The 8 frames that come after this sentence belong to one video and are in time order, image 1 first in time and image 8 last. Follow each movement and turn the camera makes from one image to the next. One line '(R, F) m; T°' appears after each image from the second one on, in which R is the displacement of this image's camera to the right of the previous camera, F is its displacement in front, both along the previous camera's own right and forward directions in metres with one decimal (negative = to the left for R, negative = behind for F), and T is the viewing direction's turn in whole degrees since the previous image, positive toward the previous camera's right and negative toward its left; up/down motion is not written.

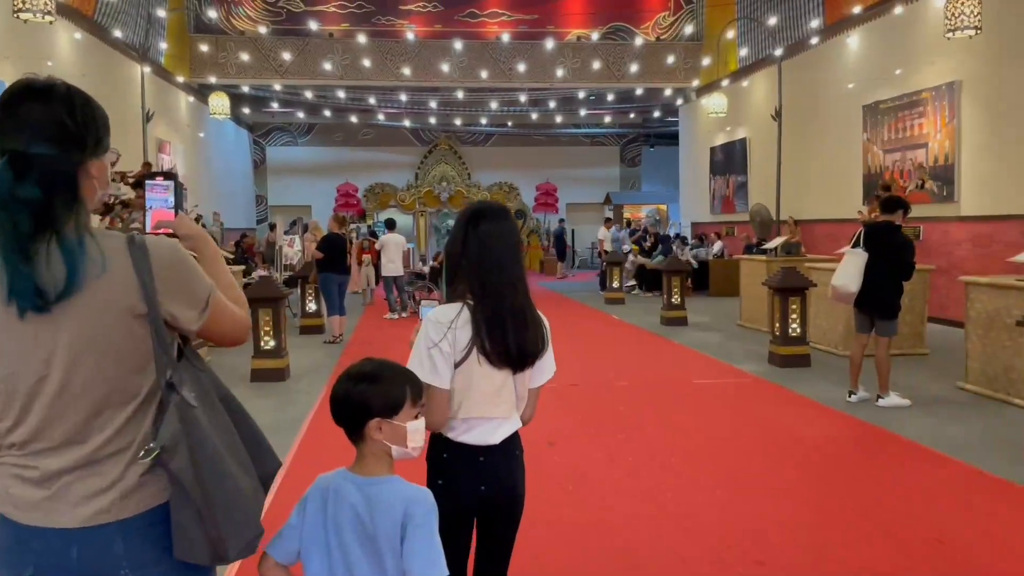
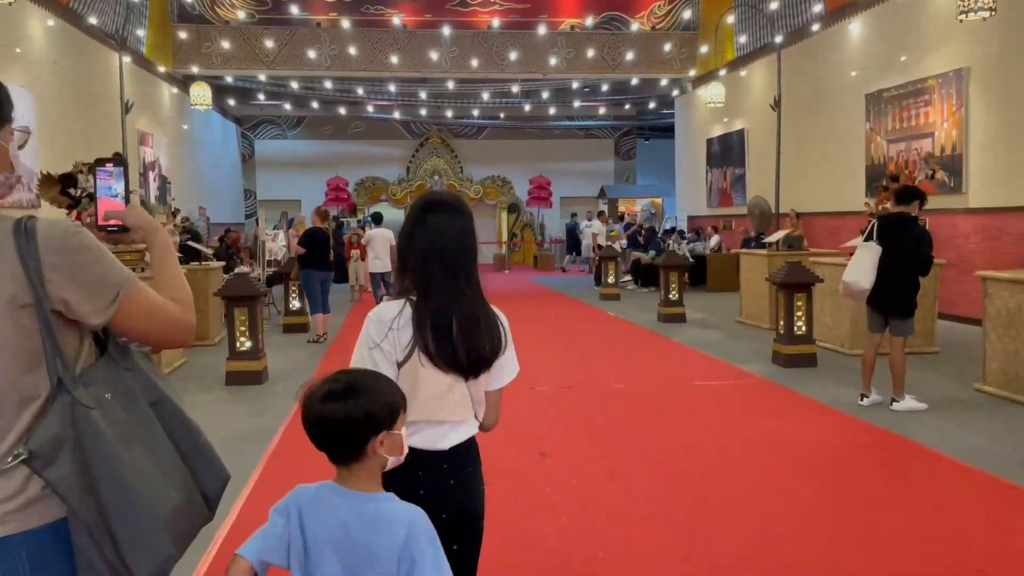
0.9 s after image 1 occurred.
(0.0, +0.4) m; 0°
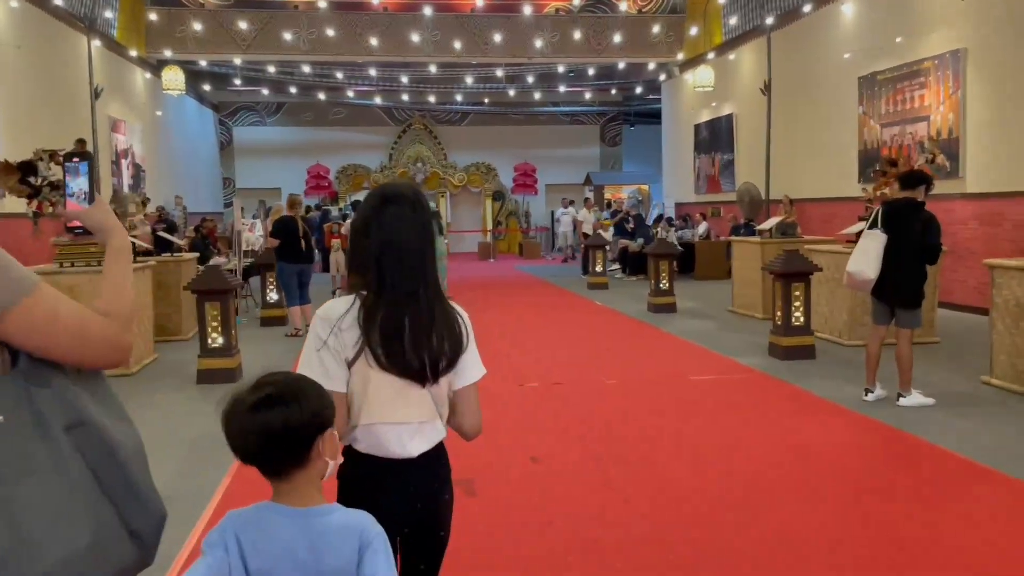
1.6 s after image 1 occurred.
(0.0, +0.3) m; +1°
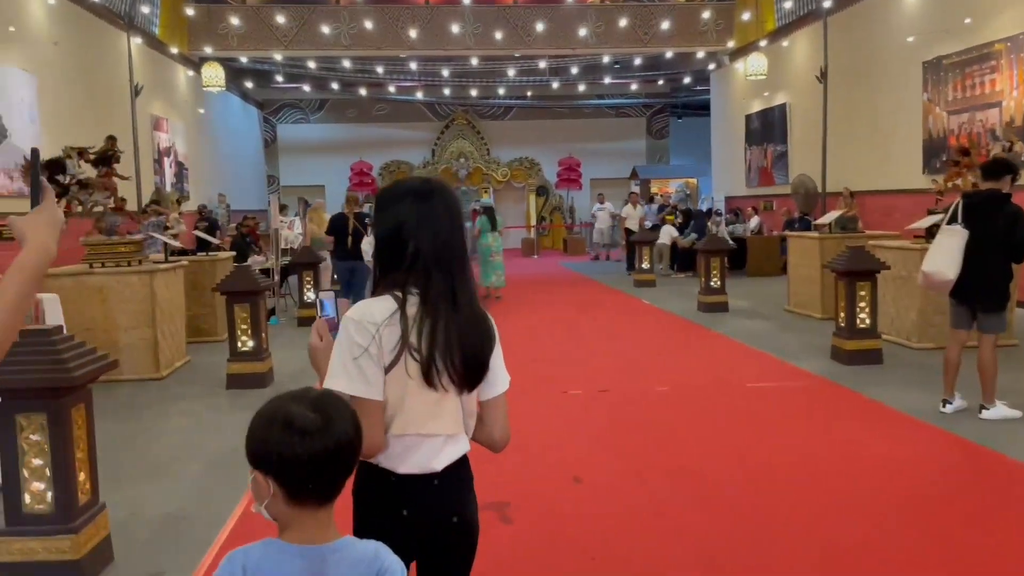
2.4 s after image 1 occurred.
(0.0, +0.3) m; -3°
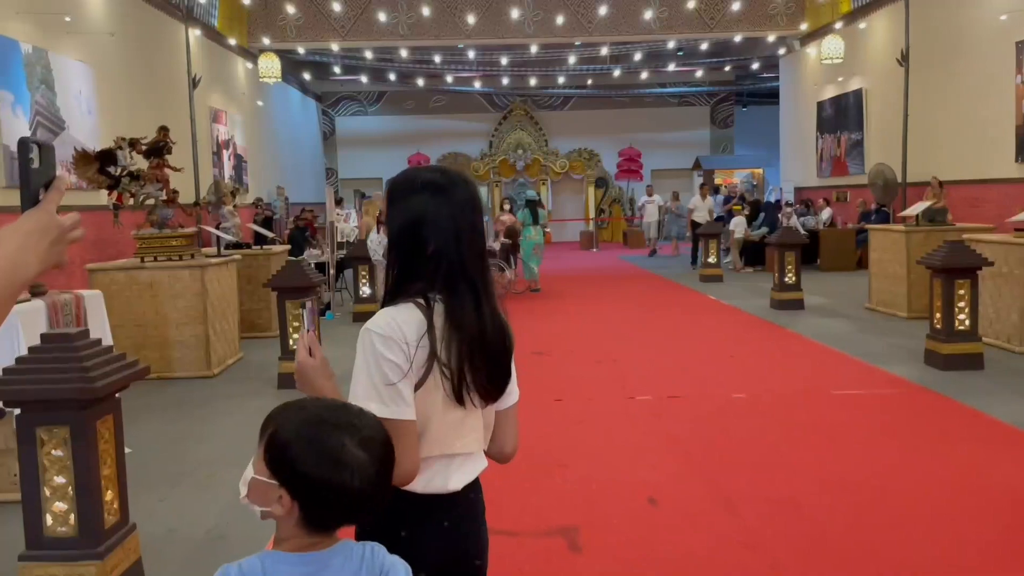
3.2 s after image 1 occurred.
(-0.1, +0.3) m; -4°
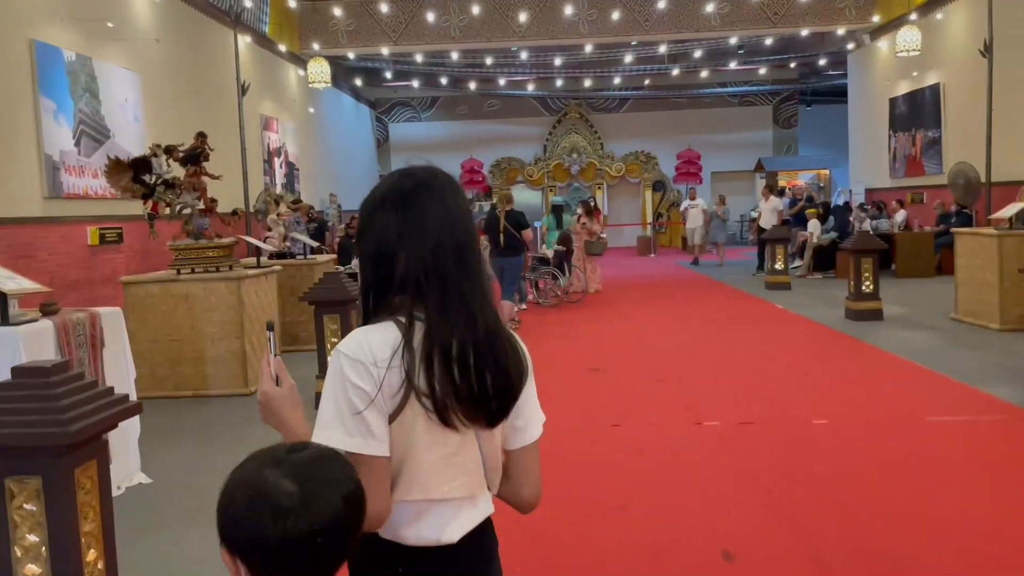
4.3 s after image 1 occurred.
(0.0, +0.4) m; -4°
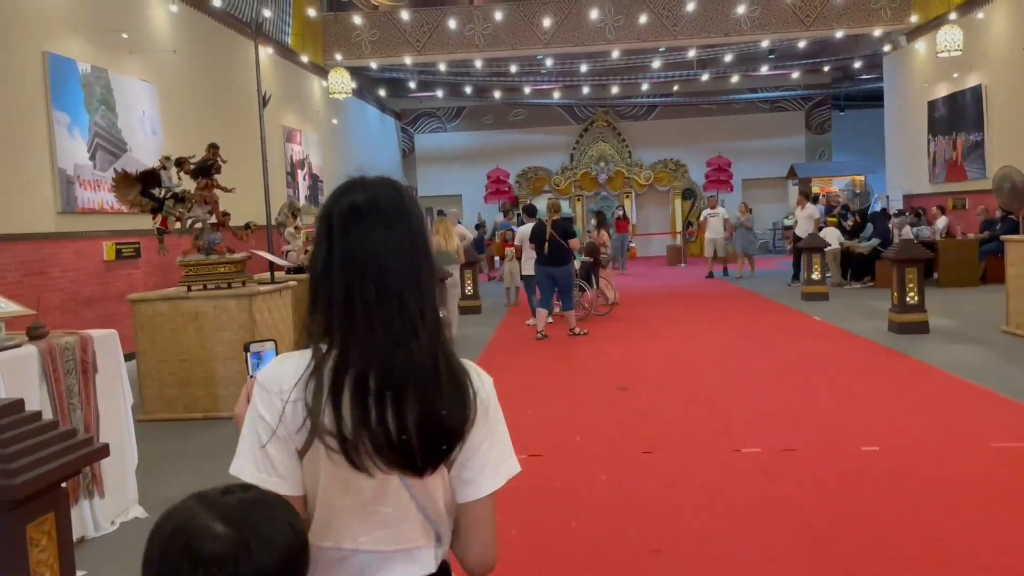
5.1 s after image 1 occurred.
(0.0, +0.3) m; -2°
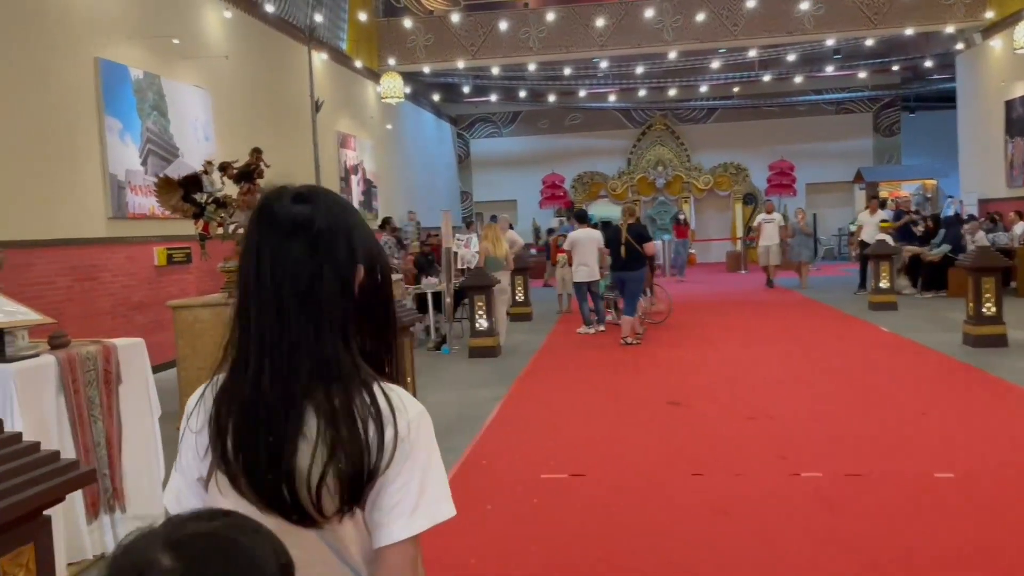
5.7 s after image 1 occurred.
(+0.1, +0.2) m; -4°
